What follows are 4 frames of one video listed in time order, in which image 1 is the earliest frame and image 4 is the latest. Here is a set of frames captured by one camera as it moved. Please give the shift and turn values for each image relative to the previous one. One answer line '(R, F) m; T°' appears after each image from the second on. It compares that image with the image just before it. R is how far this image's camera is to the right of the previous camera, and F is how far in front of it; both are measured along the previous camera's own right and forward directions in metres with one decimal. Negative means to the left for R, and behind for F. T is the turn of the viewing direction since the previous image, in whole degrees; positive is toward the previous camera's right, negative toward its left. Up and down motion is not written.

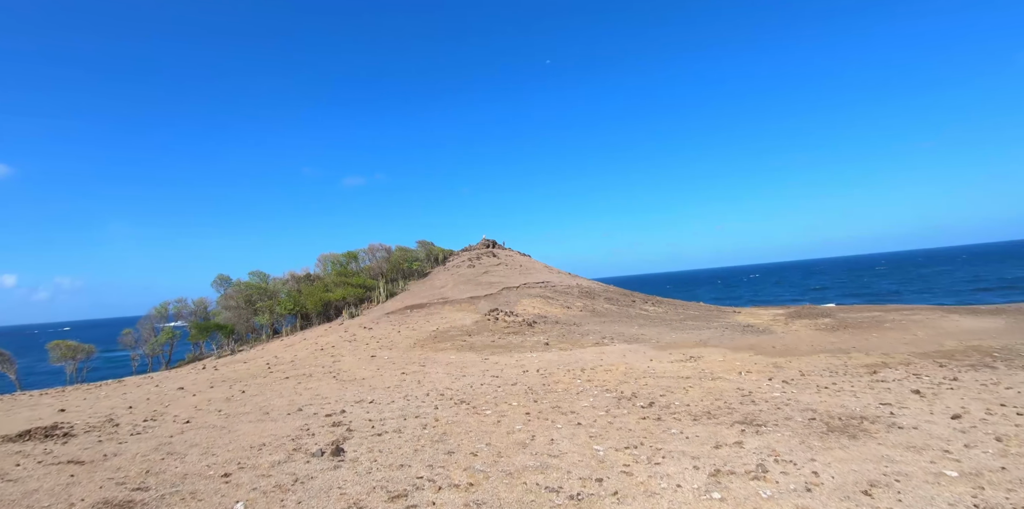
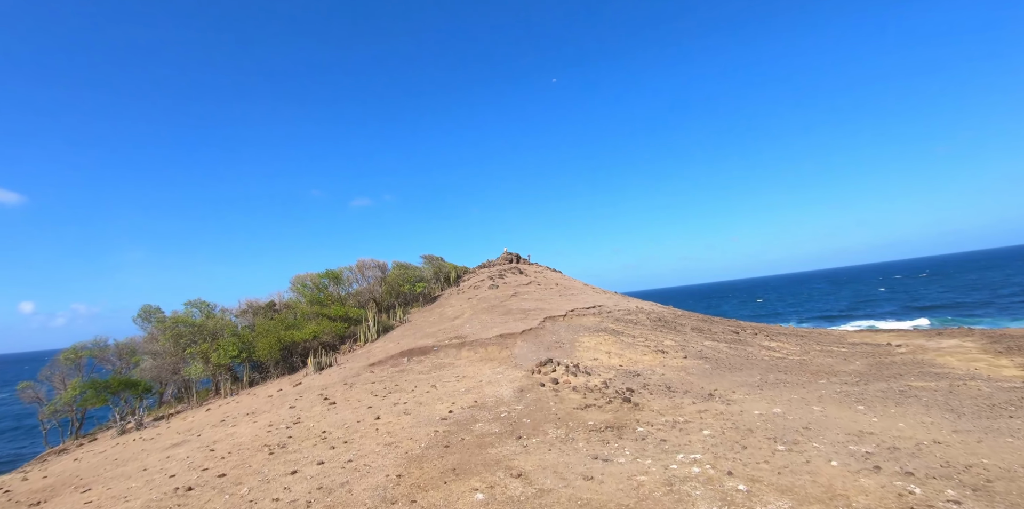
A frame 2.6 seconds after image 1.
(-1.4, +8.6) m; -1°
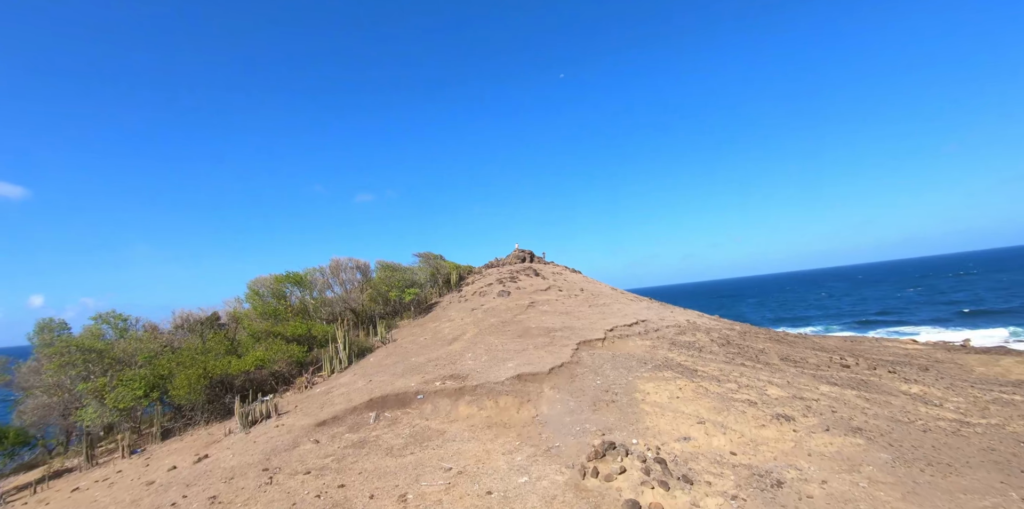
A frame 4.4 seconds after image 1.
(-0.4, +5.3) m; -1°
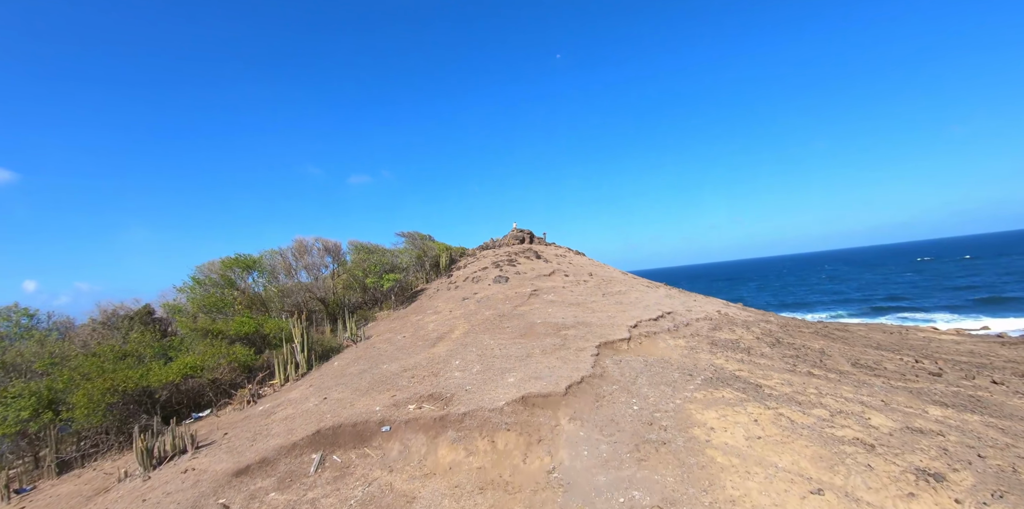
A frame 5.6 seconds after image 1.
(-0.1, +3.1) m; 0°
